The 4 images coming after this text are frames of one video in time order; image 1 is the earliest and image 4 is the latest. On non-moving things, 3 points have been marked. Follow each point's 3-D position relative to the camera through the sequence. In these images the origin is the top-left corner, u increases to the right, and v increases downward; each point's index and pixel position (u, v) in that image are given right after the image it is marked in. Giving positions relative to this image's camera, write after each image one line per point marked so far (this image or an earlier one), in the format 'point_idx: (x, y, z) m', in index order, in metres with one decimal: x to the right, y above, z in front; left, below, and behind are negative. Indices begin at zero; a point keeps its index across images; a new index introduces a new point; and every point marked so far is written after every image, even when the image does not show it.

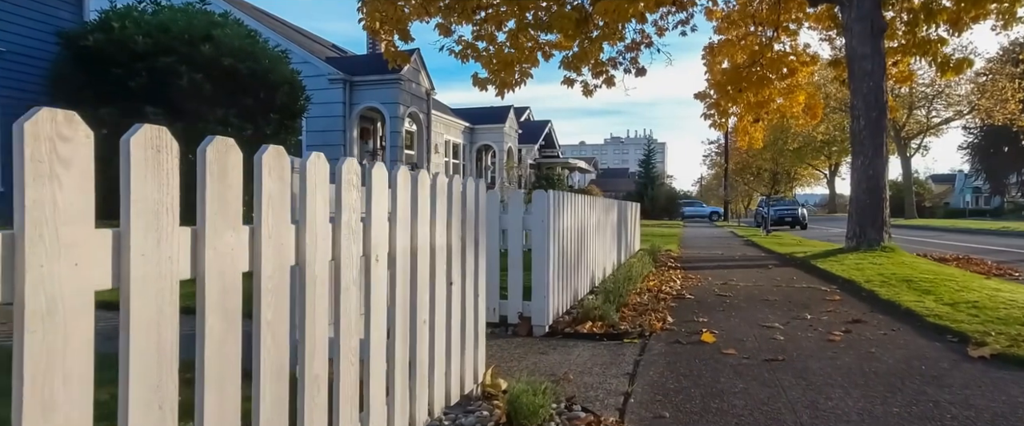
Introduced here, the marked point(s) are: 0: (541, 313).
0: (+0.2, -0.9, +6.1) m
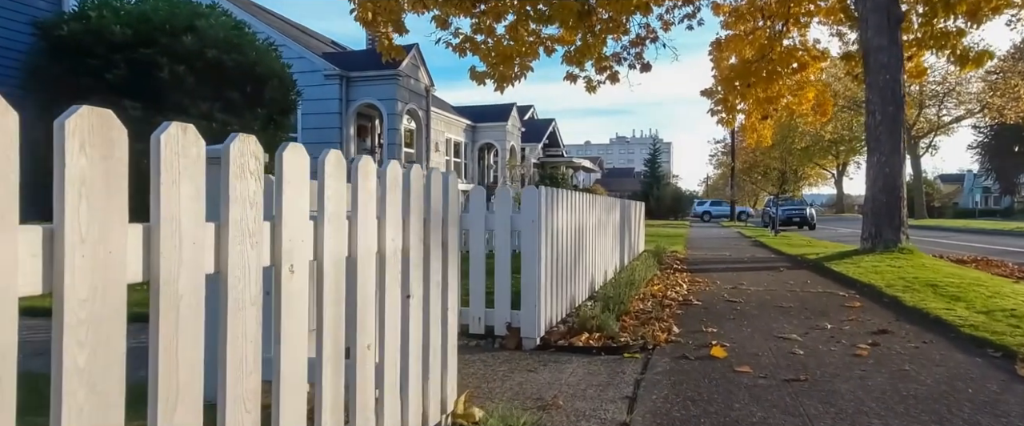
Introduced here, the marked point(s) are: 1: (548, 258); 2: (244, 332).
0: (+0.1, -0.8, +5.5) m
1: (+0.3, -0.4, +6.0) m
2: (-0.7, -0.3, +1.8) m
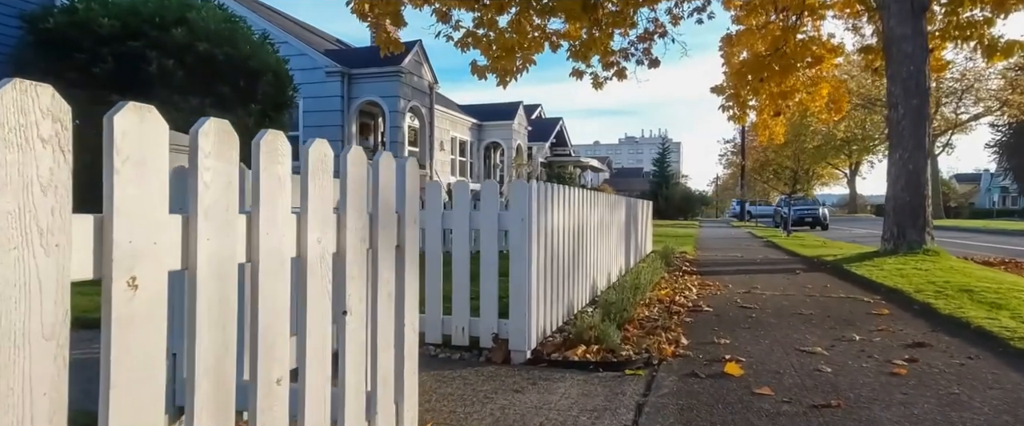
0: (+0.1, -0.8, +4.8) m
1: (+0.2, -0.4, +5.4) m
2: (-0.8, -0.3, +1.2) m
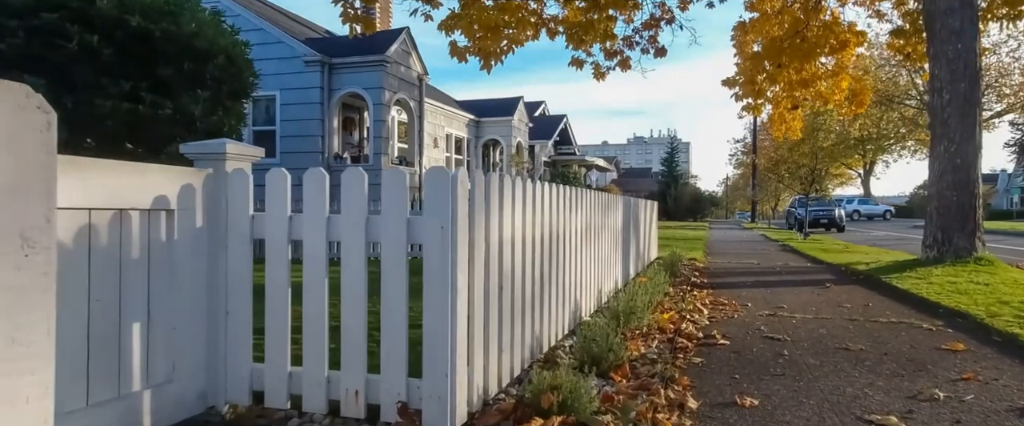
0: (-0.3, -0.8, +3.1) m
1: (-0.1, -0.4, +3.7) m
2: (-1.2, -0.3, -0.5) m
